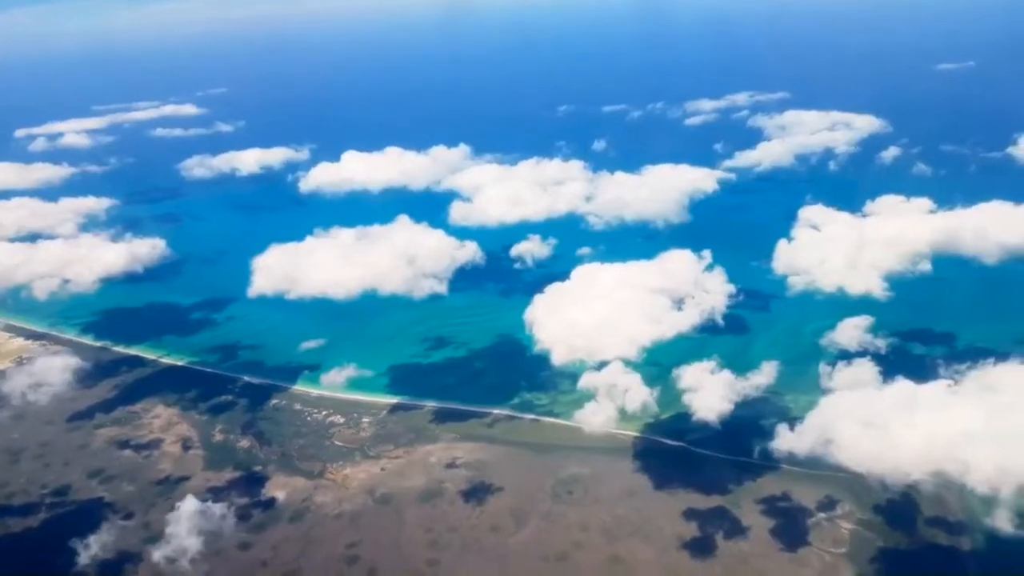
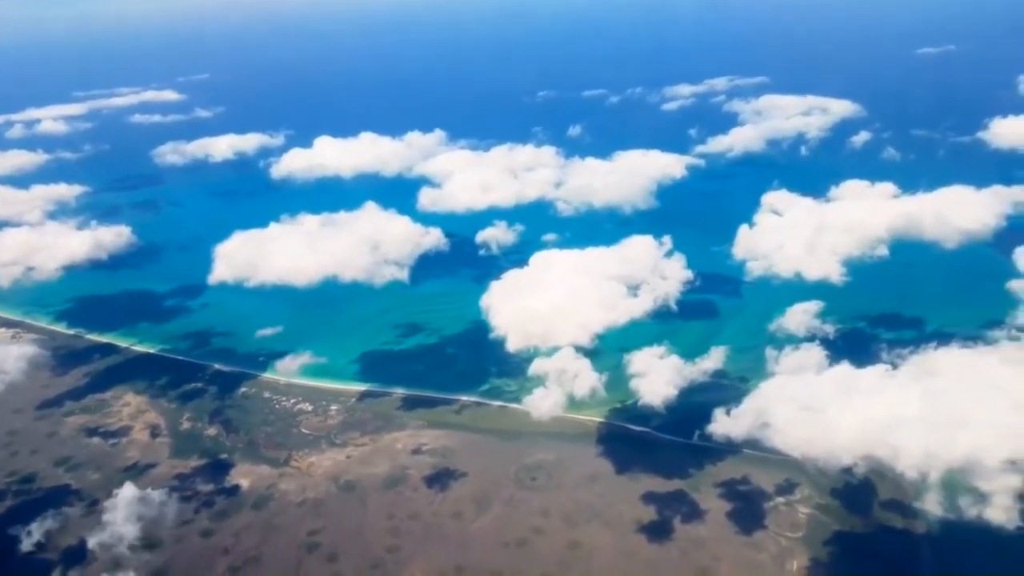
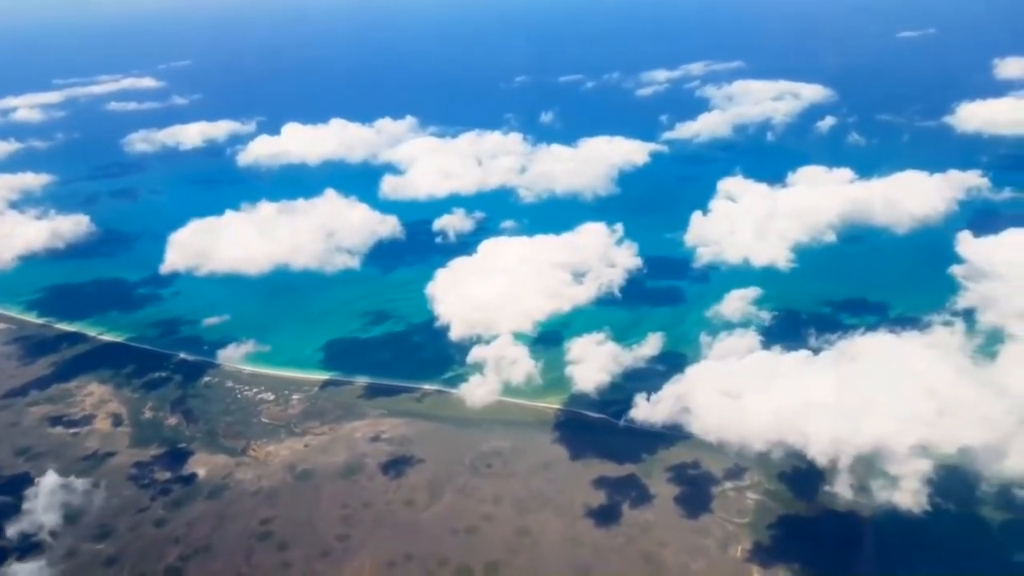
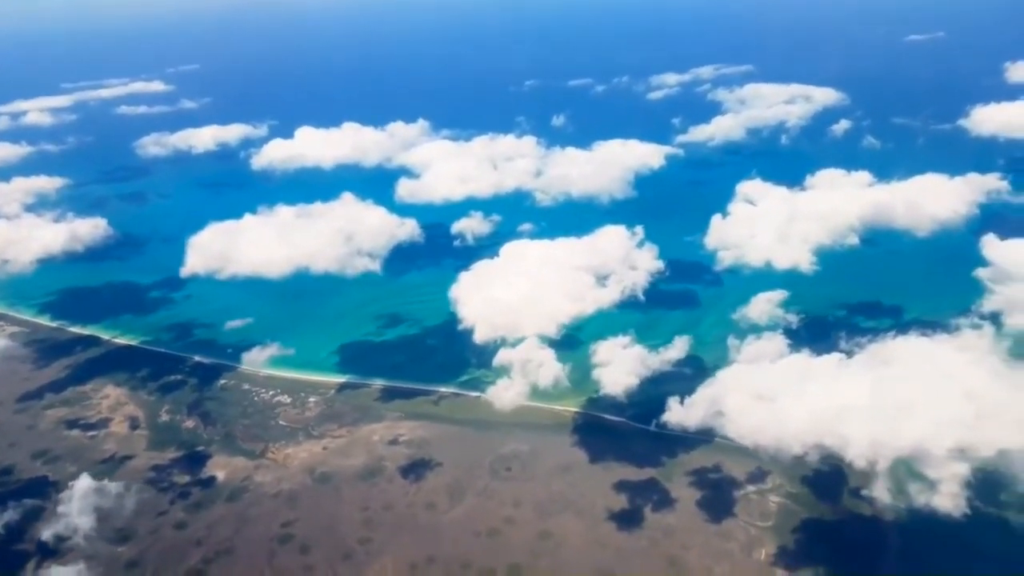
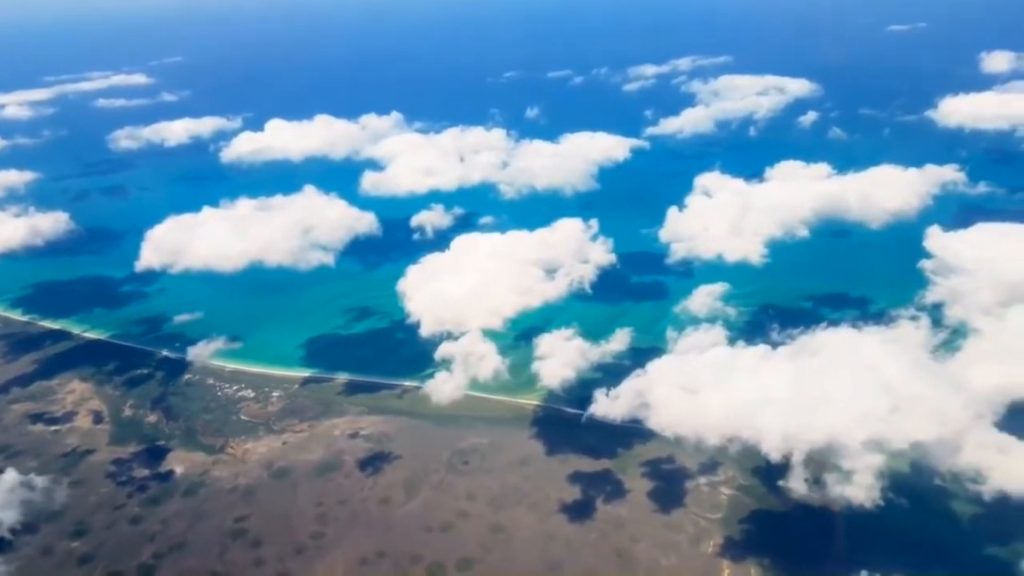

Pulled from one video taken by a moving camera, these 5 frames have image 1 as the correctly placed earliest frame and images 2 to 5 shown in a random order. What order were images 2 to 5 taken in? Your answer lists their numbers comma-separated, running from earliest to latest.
2, 4, 3, 5
